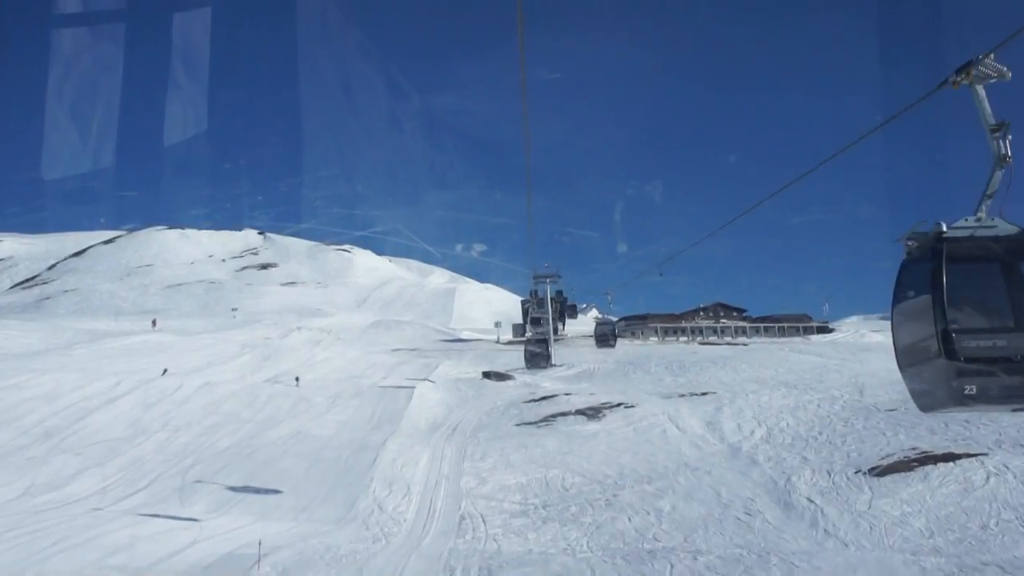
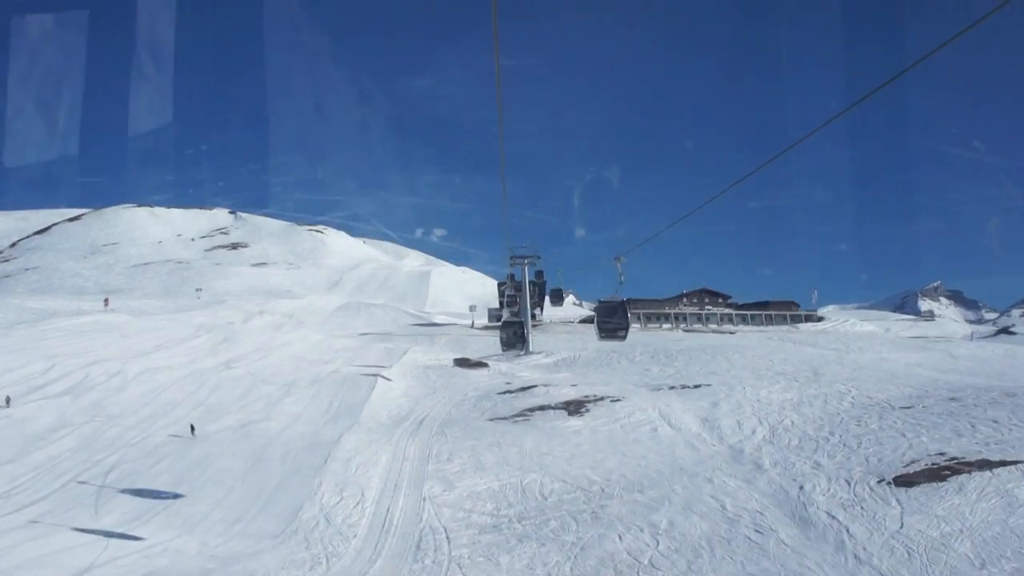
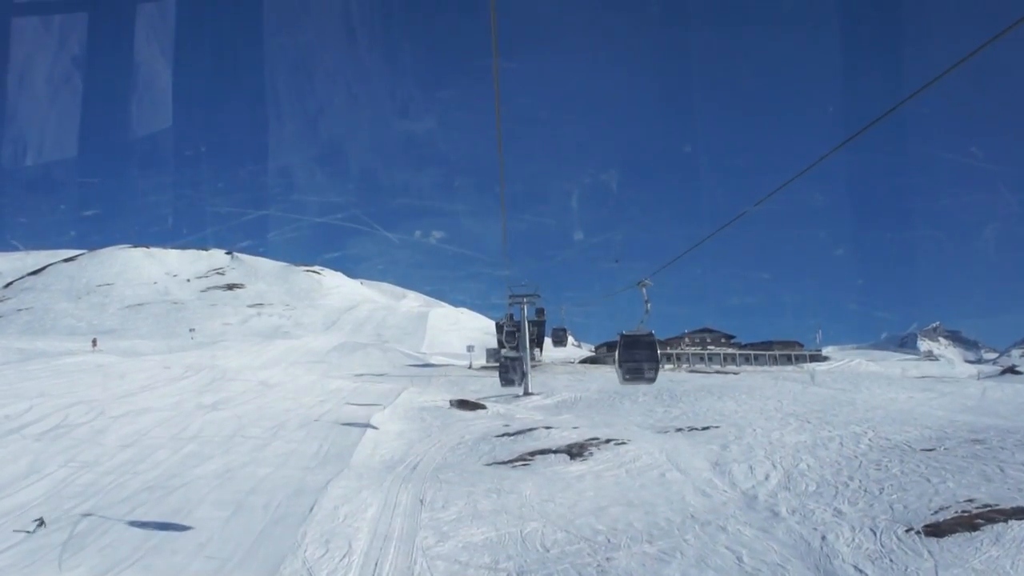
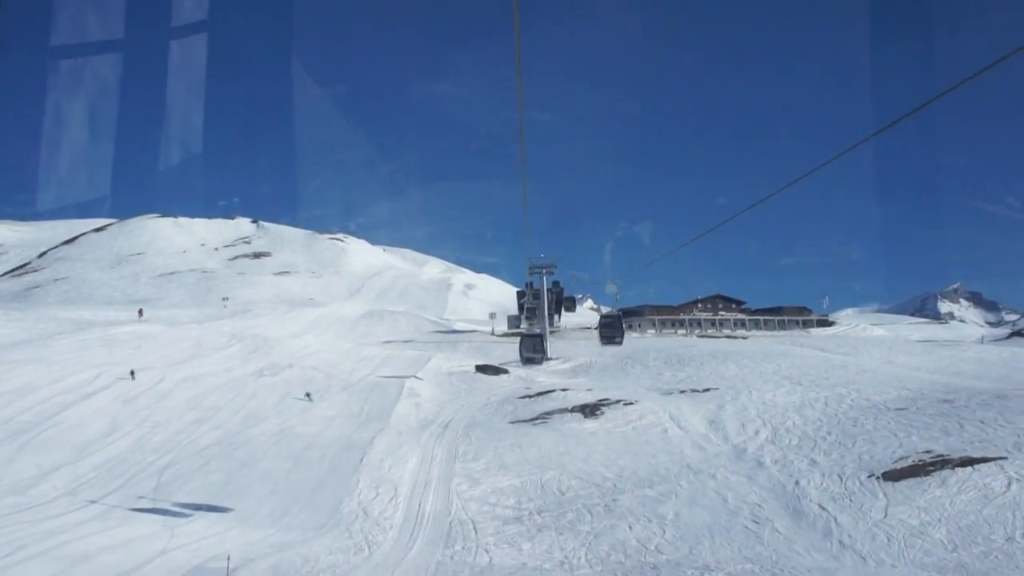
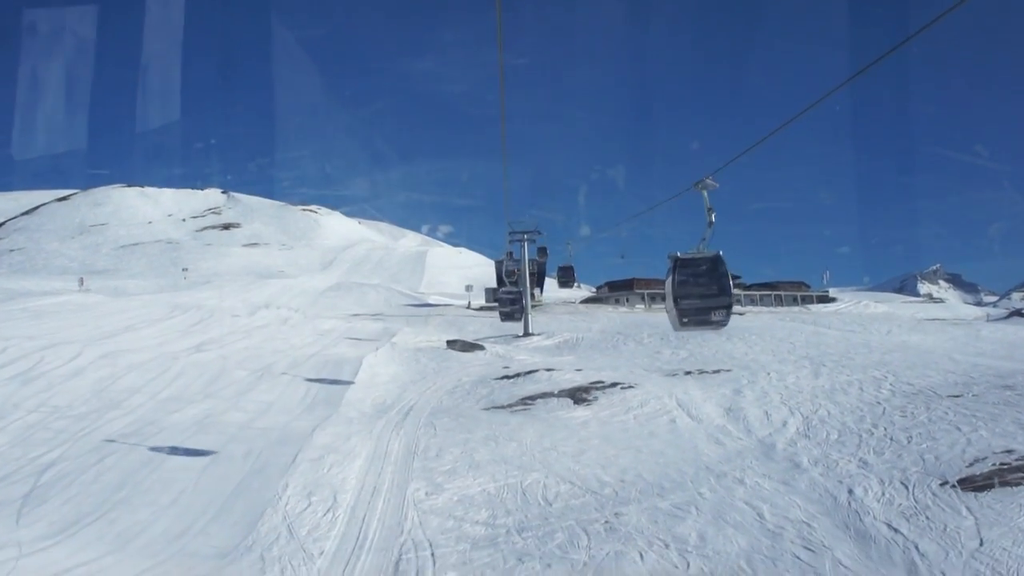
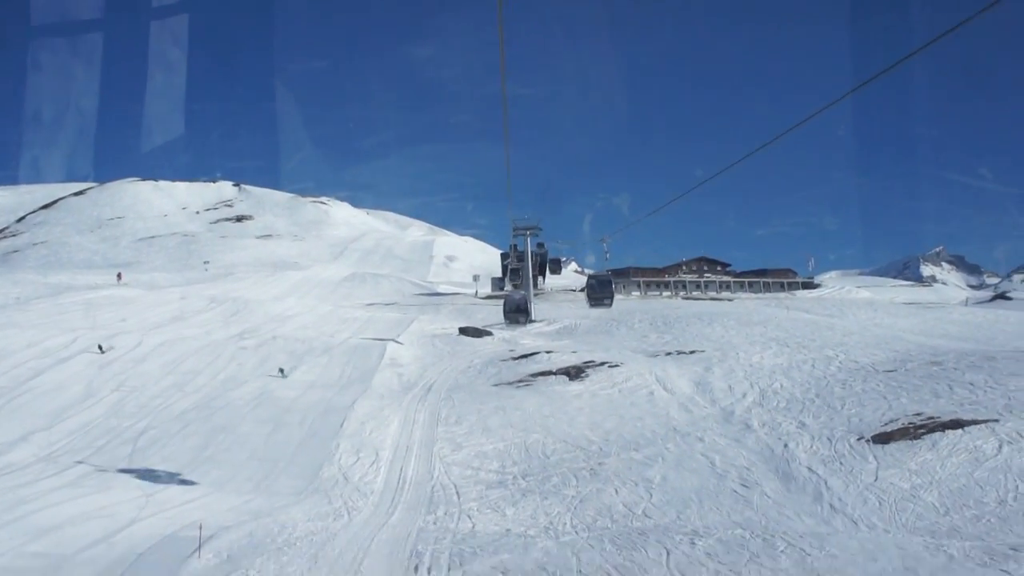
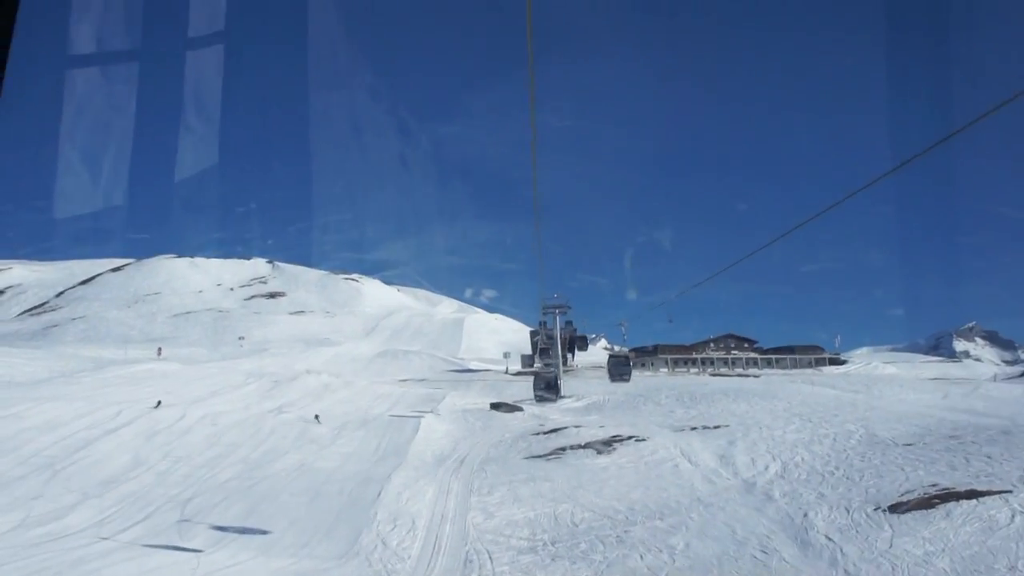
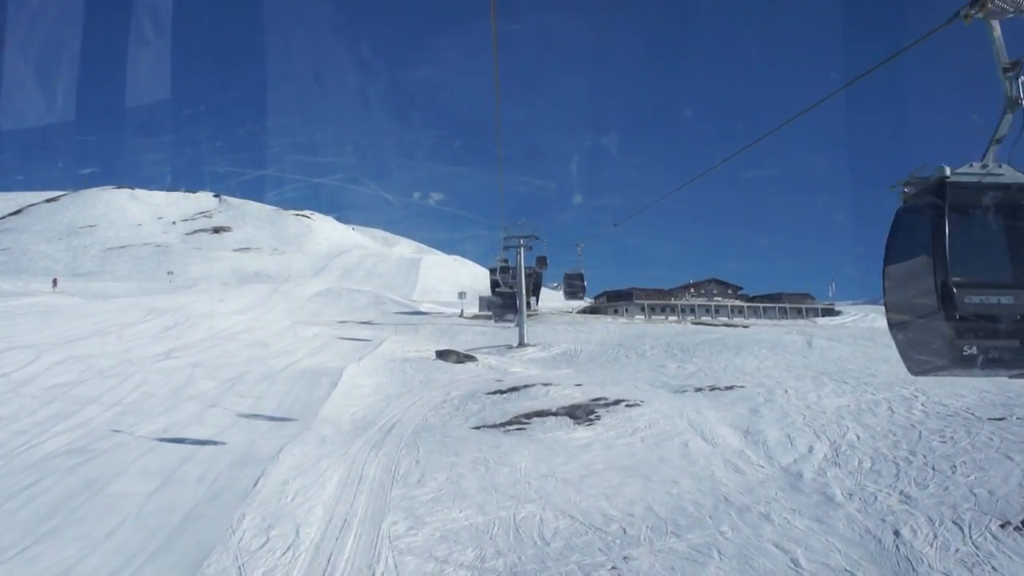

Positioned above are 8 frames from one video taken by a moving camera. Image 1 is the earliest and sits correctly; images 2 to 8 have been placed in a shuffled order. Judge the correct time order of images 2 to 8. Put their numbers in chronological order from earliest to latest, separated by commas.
7, 4, 6, 2, 3, 5, 8
